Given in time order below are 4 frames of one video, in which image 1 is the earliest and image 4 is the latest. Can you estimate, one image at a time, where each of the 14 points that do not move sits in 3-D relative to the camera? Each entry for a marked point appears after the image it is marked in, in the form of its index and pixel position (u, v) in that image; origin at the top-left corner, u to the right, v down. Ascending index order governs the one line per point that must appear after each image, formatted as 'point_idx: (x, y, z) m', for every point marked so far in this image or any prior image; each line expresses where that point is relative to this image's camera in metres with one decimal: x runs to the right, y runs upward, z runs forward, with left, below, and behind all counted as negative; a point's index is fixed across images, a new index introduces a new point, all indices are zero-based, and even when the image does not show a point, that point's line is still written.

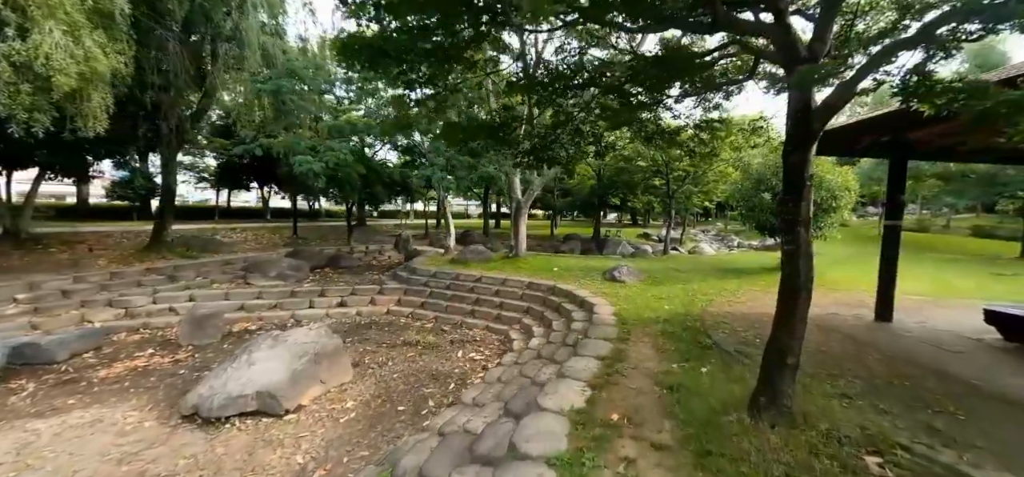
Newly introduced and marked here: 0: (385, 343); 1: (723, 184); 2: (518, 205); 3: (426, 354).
0: (-2.0, -1.6, +6.2) m
1: (+7.6, +1.9, +14.4) m
2: (+0.1, +0.8, +9.2) m
3: (-1.3, -1.7, +5.8) m
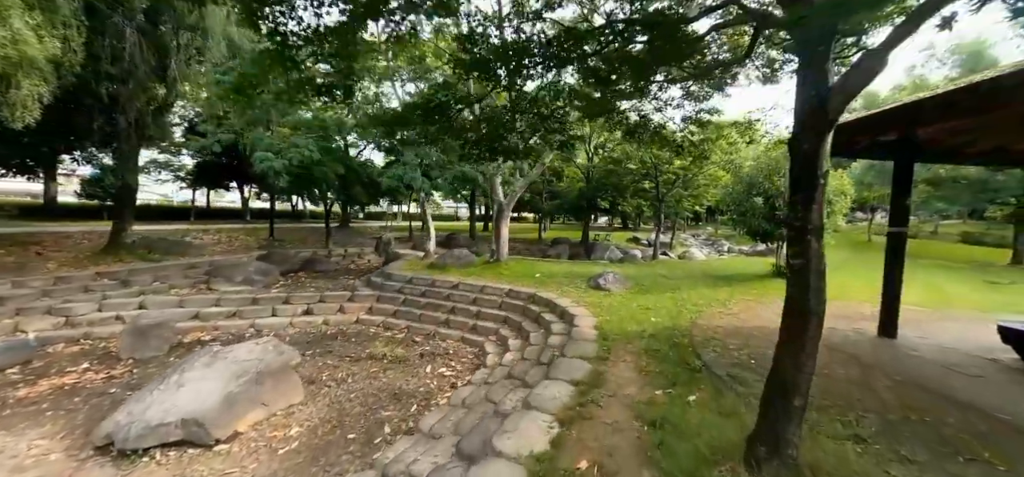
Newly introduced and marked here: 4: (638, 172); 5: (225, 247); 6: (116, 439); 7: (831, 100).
0: (-2.4, -1.7, +5.7) m
1: (+7.1, +1.8, +14.1) m
2: (-0.3, +0.7, +8.7) m
3: (-1.6, -1.7, +5.3) m
4: (+4.1, +2.2, +12.9) m
5: (-8.9, -0.2, +12.3) m
6: (-3.4, -1.7, +3.4) m
7: (+1.3, +0.6, +1.7) m
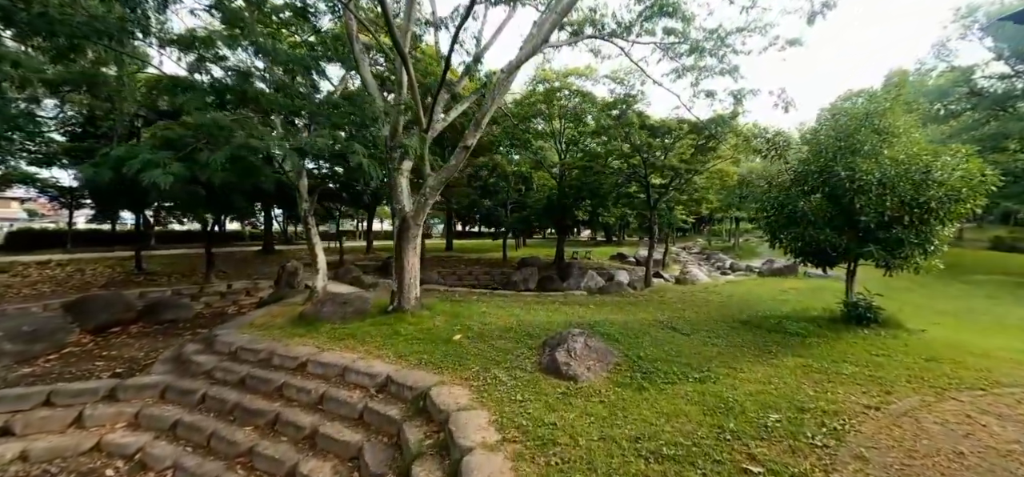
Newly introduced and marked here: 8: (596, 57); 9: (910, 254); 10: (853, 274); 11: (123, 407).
0: (-3.4, -2.1, +2.3) m
1: (+5.7, +1.3, +11.1) m
2: (-1.5, +0.2, +5.4) m
3: (-2.6, -2.1, +1.9) m
4: (+2.6, +1.7, +9.8) m
5: (-10.2, -1.1, +8.7) m
6: (-4.3, -2.1, -0.1) m
7: (+0.4, +0.4, -1.5) m
8: (+1.9, +4.2, +9.2) m
9: (+4.4, -0.2, +4.4) m
10: (+4.4, -0.5, +5.1) m
11: (-4.0, -1.7, +4.1) m
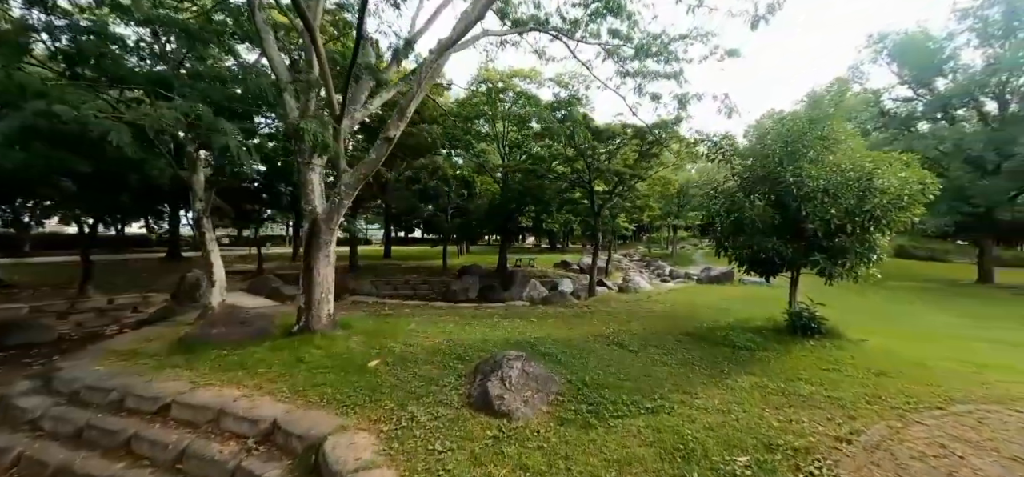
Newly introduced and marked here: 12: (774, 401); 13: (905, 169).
0: (-3.8, -2.1, +1.2) m
1: (+4.1, +1.1, +11.2) m
2: (-2.3, +0.2, +4.6) m
3: (-3.0, -2.1, +0.9) m
4: (+1.3, +1.5, +9.5) m
5: (-11.3, -1.1, +6.7) m
6: (-4.4, -2.0, -1.3) m
7: (+0.5, +0.5, -2.1) m
8: (+0.7, +4.0, +8.8) m
9: (+3.7, -0.3, +4.3) m
10: (+3.6, -0.6, +5.0) m
11: (-4.6, -1.7, +2.9) m
12: (+2.0, -1.2, +3.0) m
13: (+4.2, +0.8, +4.3) m
